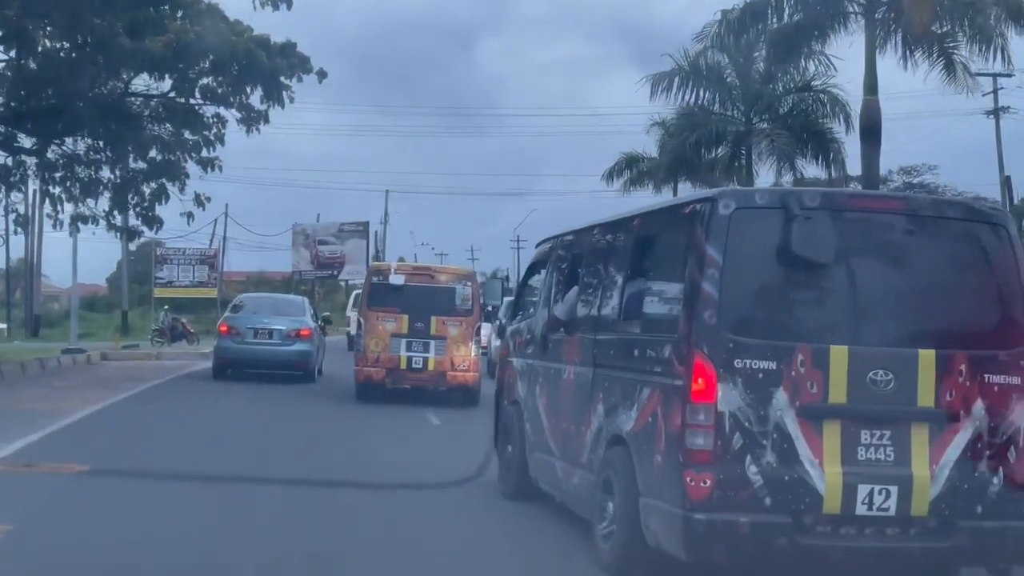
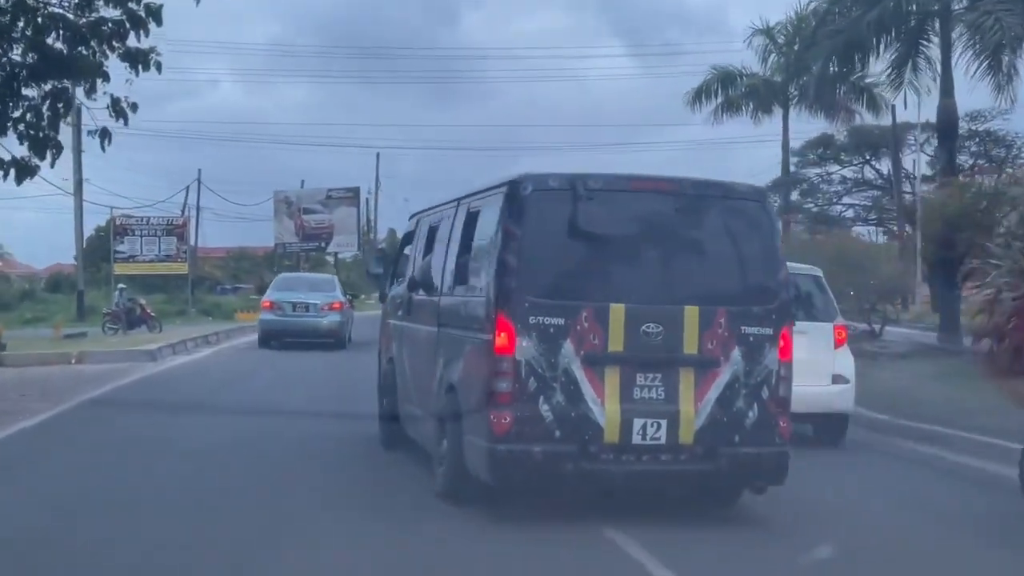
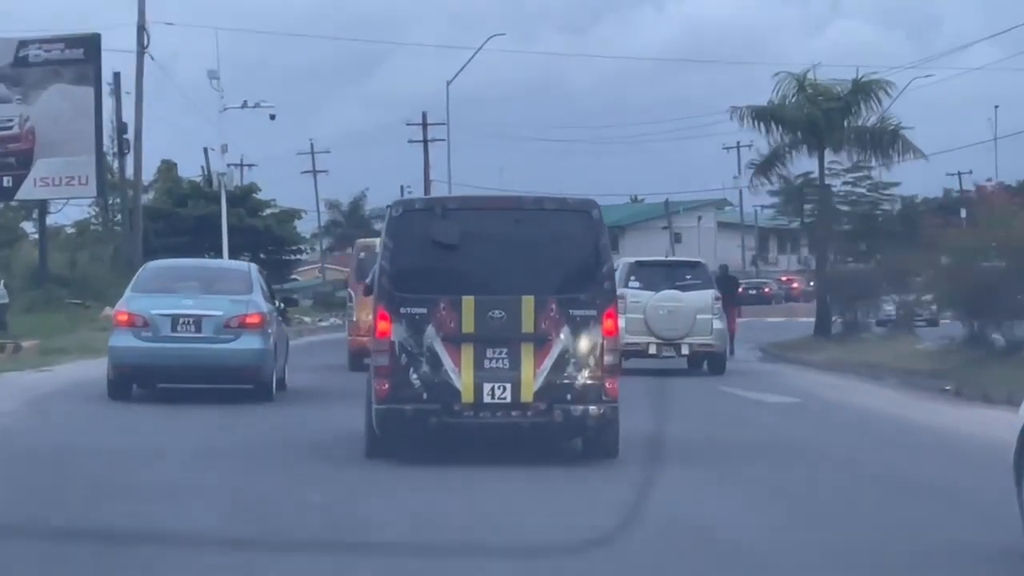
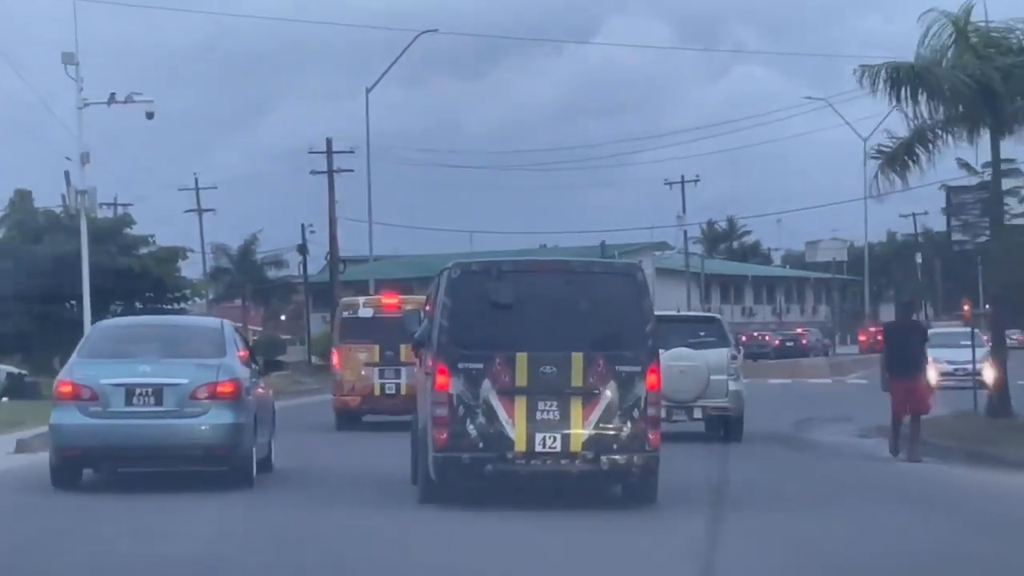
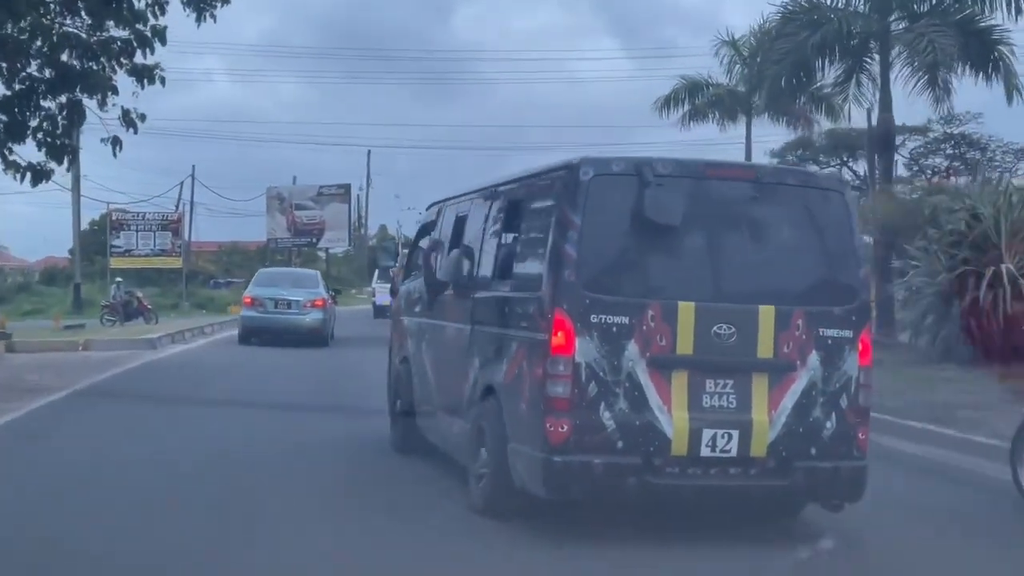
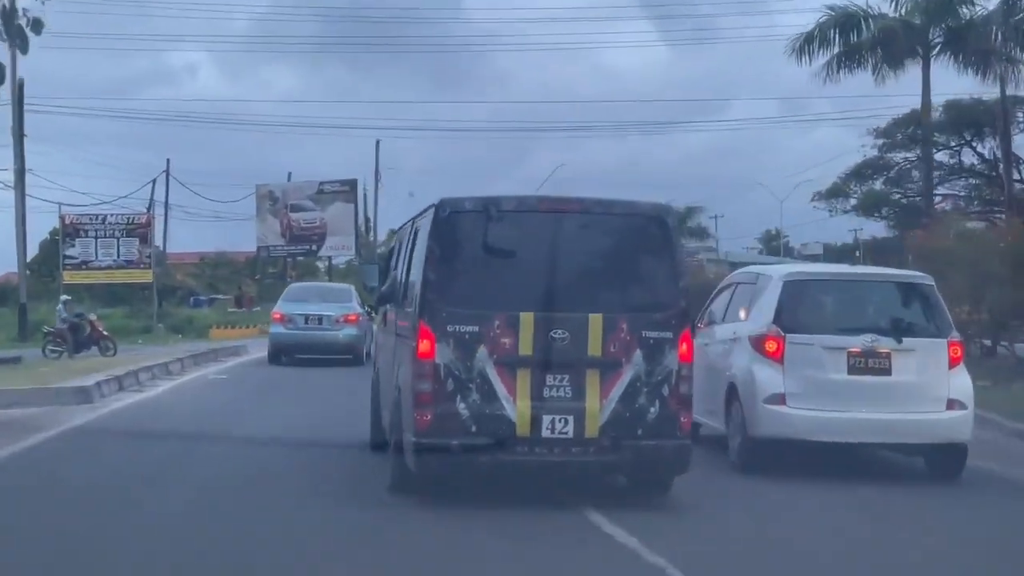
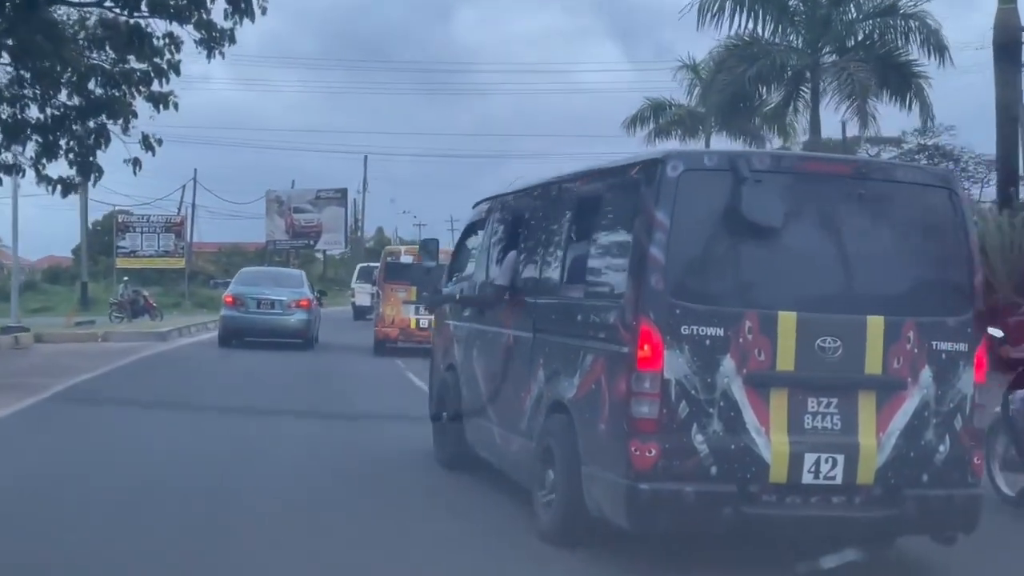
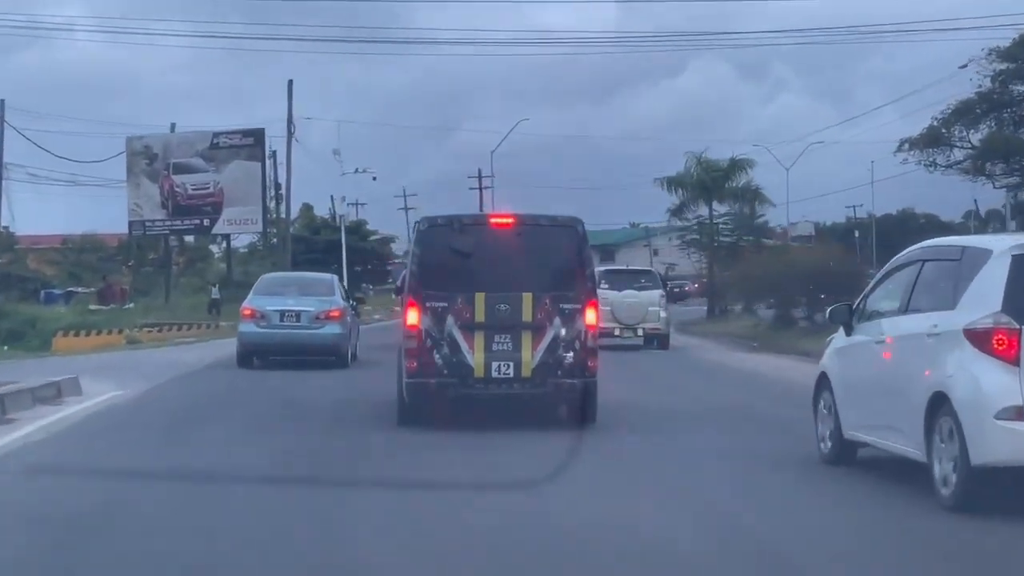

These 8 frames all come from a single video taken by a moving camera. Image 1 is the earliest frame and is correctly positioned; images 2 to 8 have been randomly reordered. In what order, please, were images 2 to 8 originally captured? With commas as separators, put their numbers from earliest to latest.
7, 5, 2, 6, 8, 3, 4
